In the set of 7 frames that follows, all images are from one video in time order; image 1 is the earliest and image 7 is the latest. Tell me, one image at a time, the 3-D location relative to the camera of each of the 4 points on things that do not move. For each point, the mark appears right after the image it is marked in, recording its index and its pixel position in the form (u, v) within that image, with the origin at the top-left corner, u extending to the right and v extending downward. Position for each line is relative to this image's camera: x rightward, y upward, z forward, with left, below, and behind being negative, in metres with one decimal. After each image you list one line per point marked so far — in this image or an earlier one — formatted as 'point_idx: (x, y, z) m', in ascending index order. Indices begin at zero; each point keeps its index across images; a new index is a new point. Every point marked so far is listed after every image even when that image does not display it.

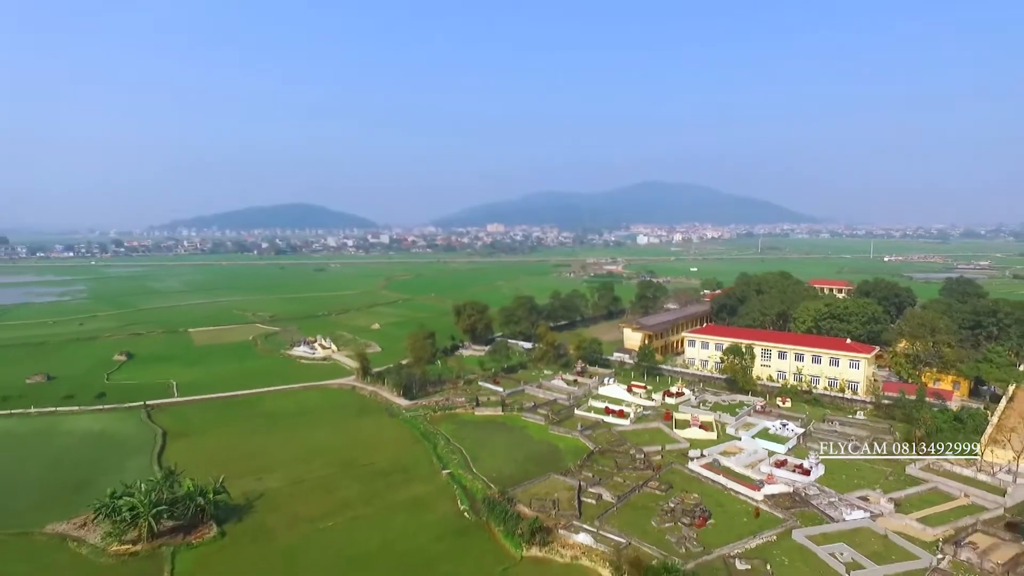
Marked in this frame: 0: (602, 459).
0: (+2.3, -4.2, +15.9) m
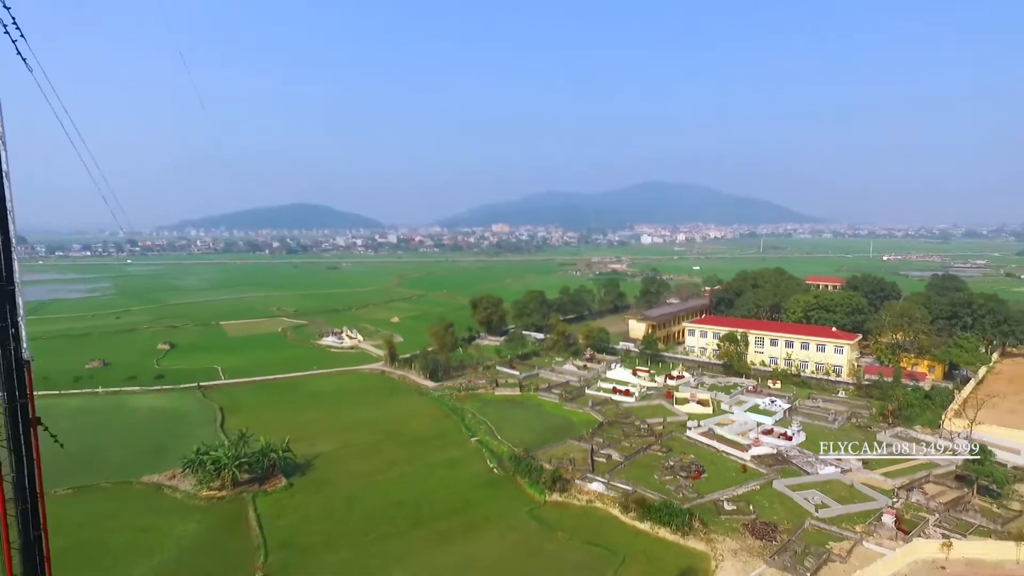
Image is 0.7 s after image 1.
0: (+2.8, -3.9, +18.1) m
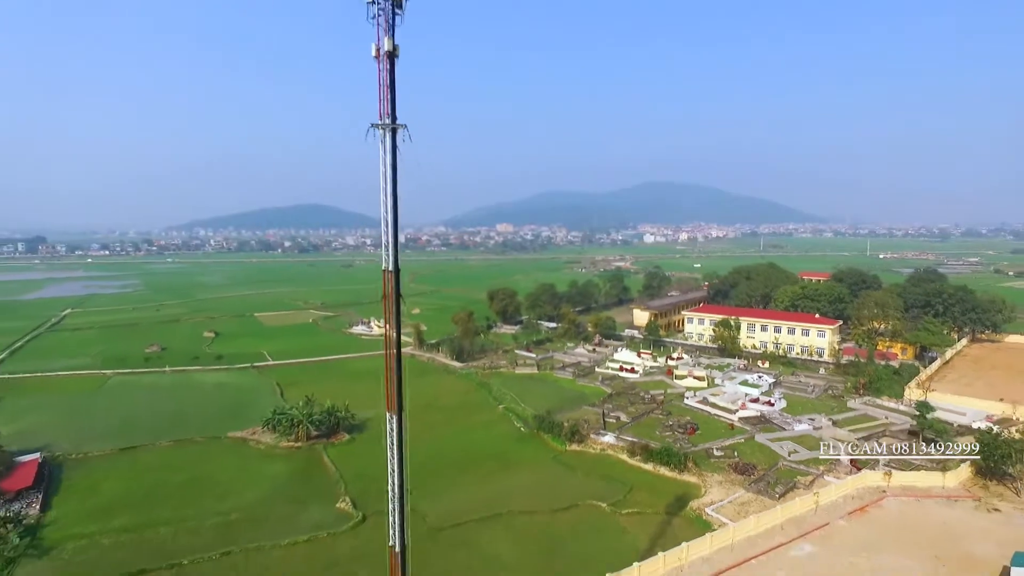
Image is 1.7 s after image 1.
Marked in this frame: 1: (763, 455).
0: (+3.5, -3.6, +21.0) m
1: (+6.3, -4.1, +15.9) m
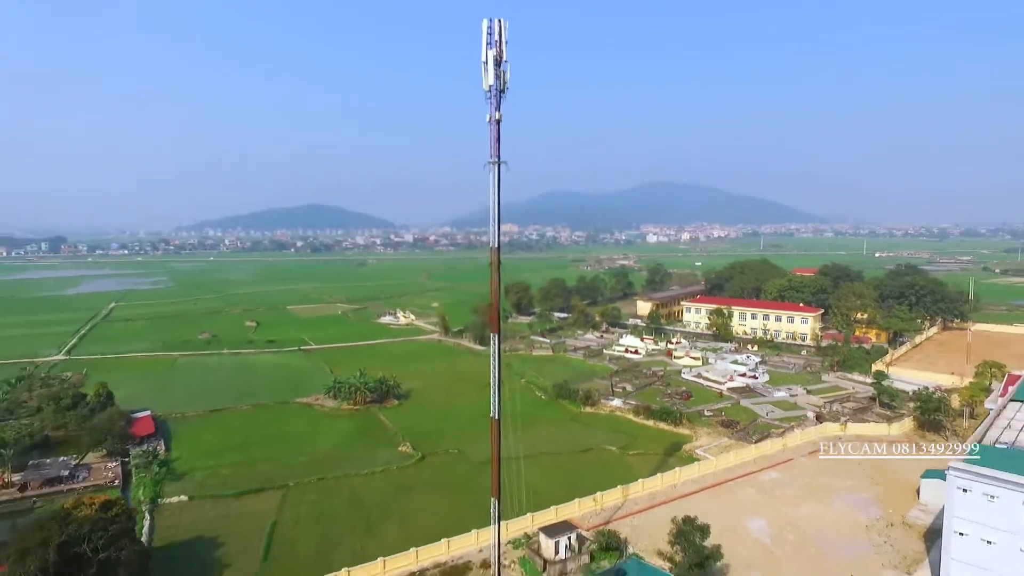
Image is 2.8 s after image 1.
0: (+4.3, -3.2, +24.3) m
1: (+7.0, -3.8, +19.2) m
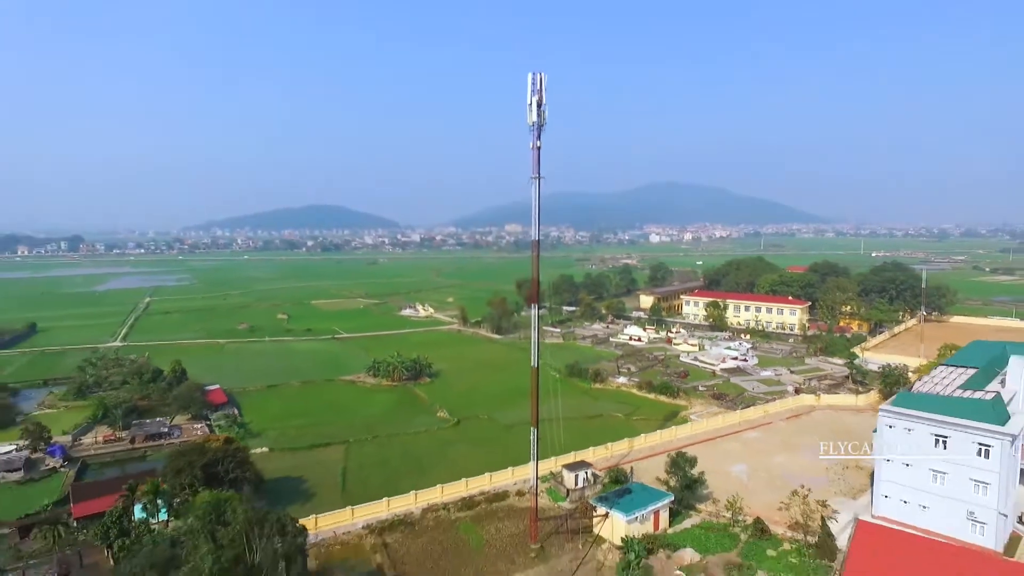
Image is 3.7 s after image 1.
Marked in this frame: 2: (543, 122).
0: (+5.0, -2.9, +27.1) m
1: (+7.7, -3.5, +22.1) m
2: (+0.5, +2.7, +10.2) m
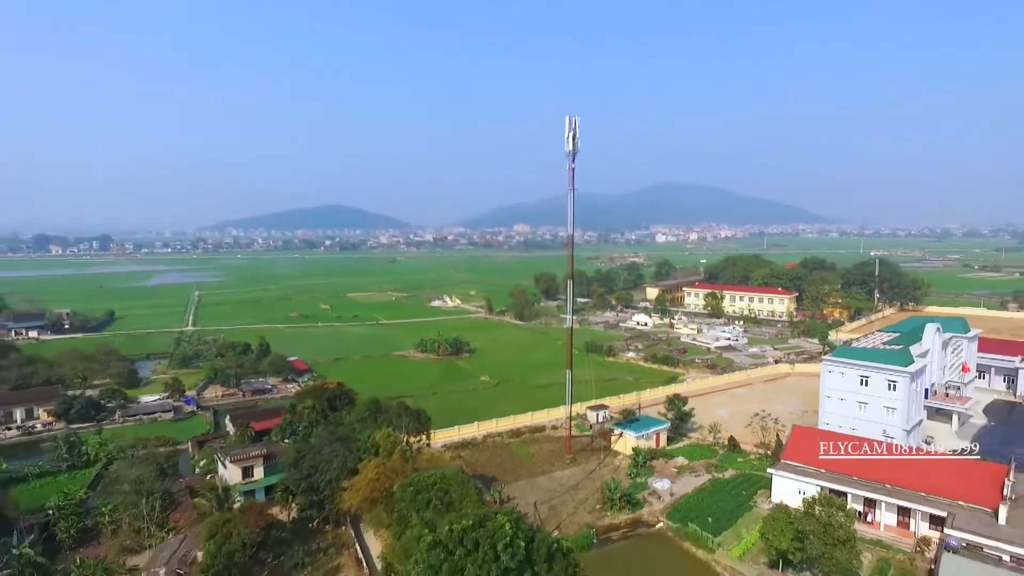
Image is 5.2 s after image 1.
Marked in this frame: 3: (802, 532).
0: (+6.2, -2.4, +31.5) m
1: (+8.8, -3.0, +26.4) m
2: (+1.5, +3.1, +14.6) m
3: (+4.7, -3.9, +10.2) m
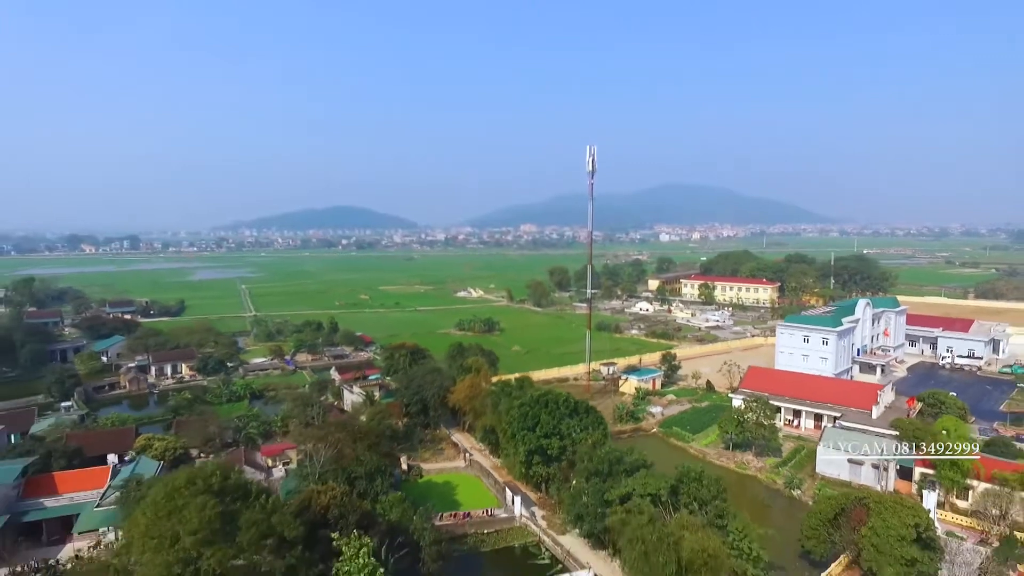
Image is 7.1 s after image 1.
0: (+7.5, -1.9, +37.2) m
1: (+10.1, -2.5, +32.0) m
2: (+2.7, +3.7, +20.3) m
3: (+5.8, -3.3, +15.9) m
